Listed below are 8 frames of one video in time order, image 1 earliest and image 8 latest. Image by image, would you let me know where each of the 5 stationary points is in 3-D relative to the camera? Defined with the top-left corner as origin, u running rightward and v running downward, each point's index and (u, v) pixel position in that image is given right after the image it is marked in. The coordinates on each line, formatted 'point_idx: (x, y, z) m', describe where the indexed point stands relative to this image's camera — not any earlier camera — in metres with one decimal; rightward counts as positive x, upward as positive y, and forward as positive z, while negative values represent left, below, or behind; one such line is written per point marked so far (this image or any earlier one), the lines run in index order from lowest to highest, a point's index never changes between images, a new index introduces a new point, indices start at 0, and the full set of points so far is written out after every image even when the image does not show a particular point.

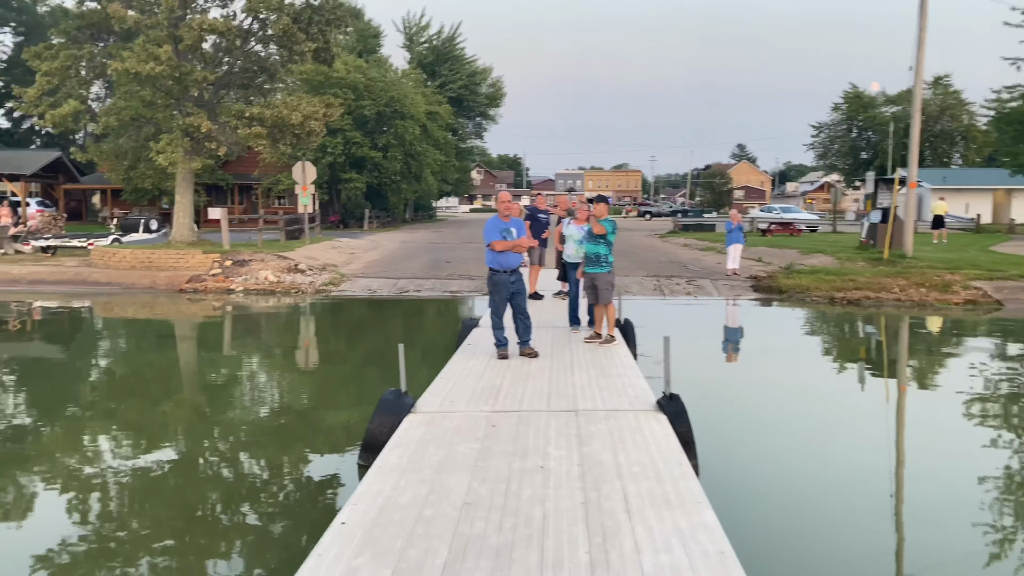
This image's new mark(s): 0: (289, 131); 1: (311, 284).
0: (-4.5, +3.1, +16.7) m
1: (-3.8, +0.1, +15.6) m
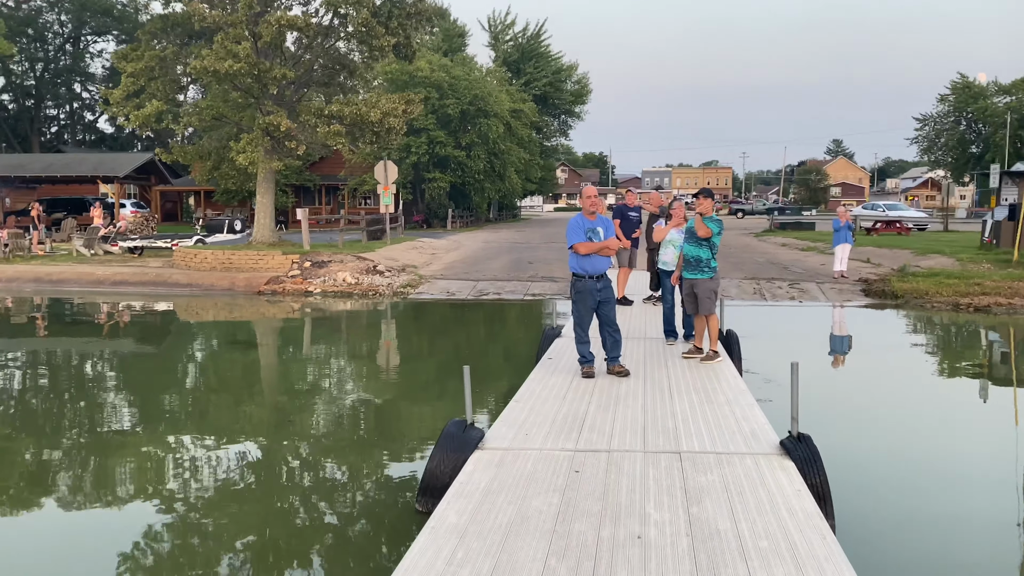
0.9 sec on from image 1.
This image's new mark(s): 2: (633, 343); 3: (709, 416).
0: (-2.8, +3.1, +16.3) m
1: (-2.3, 0.0, +15.1) m
2: (+1.1, -0.5, +7.4) m
3: (+1.1, -0.7, +4.6) m
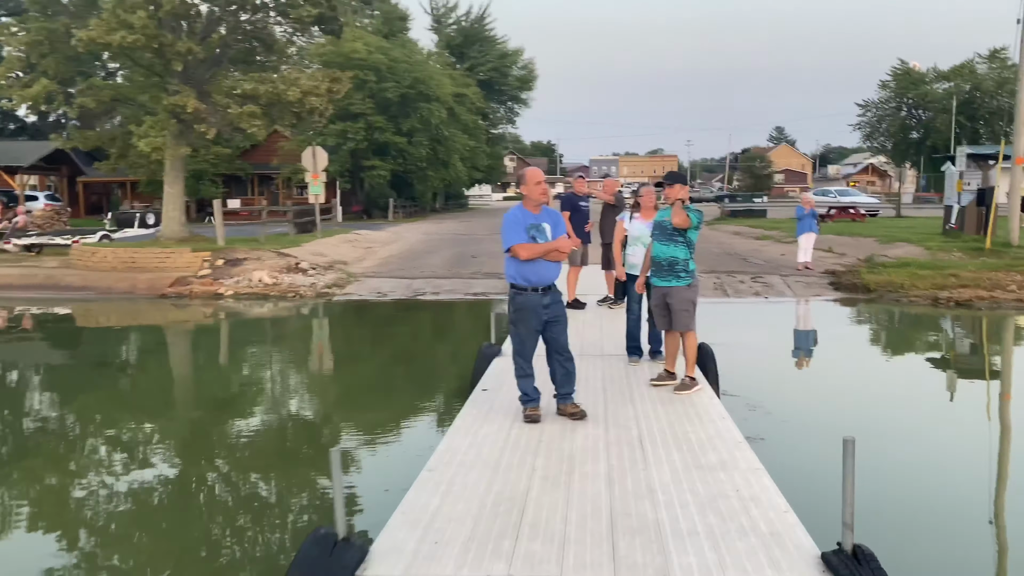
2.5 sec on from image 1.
0: (-3.9, +3.1, +14.6) m
1: (-3.2, 0.0, +13.5) m
2: (+0.5, -0.5, +6.0) m
3: (+0.7, -0.8, +3.2) m
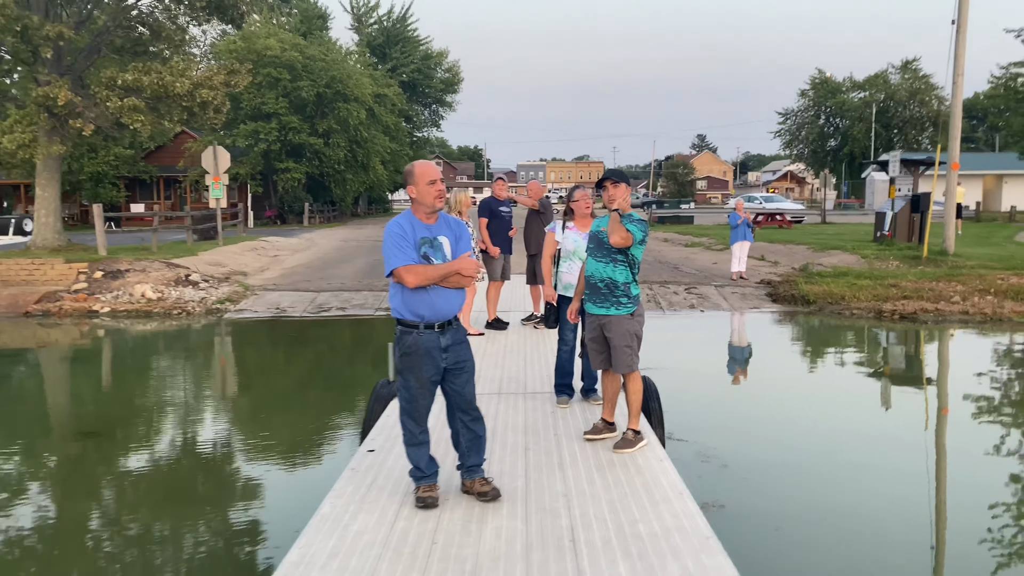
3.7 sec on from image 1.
0: (-5.2, +2.9, +13.1) m
1: (-4.4, -0.2, +12.0) m
2: (0.0, -0.7, +4.9) m
3: (+0.4, -0.9, +2.2) m
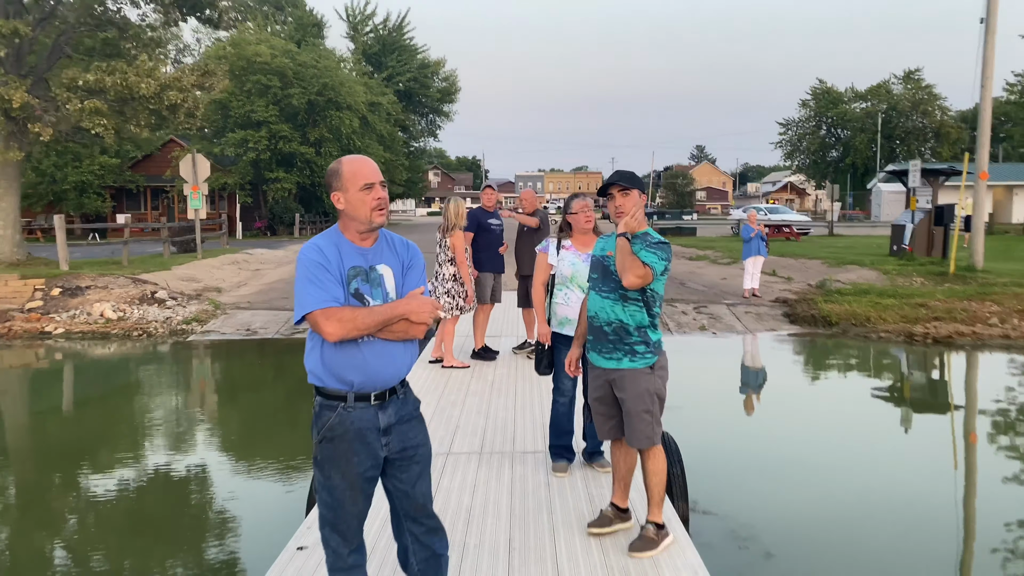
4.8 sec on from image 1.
0: (-5.3, +2.6, +12.1) m
1: (-4.5, -0.4, +11.0) m
2: (-0.1, -0.9, +3.9) m
3: (+0.3, -1.1, +1.1) m
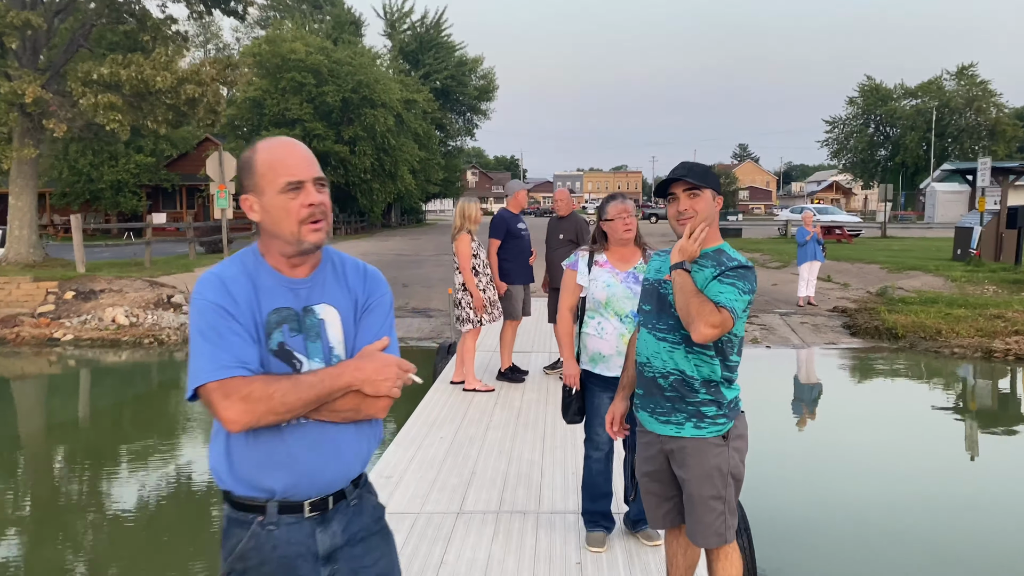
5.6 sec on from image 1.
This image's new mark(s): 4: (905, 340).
0: (-4.8, +2.6, +11.5) m
1: (-4.1, -0.5, +10.4) m
2: (0.0, -0.9, +3.1) m
3: (+0.3, -1.2, +0.3) m
4: (+4.6, -0.6, +9.8) m
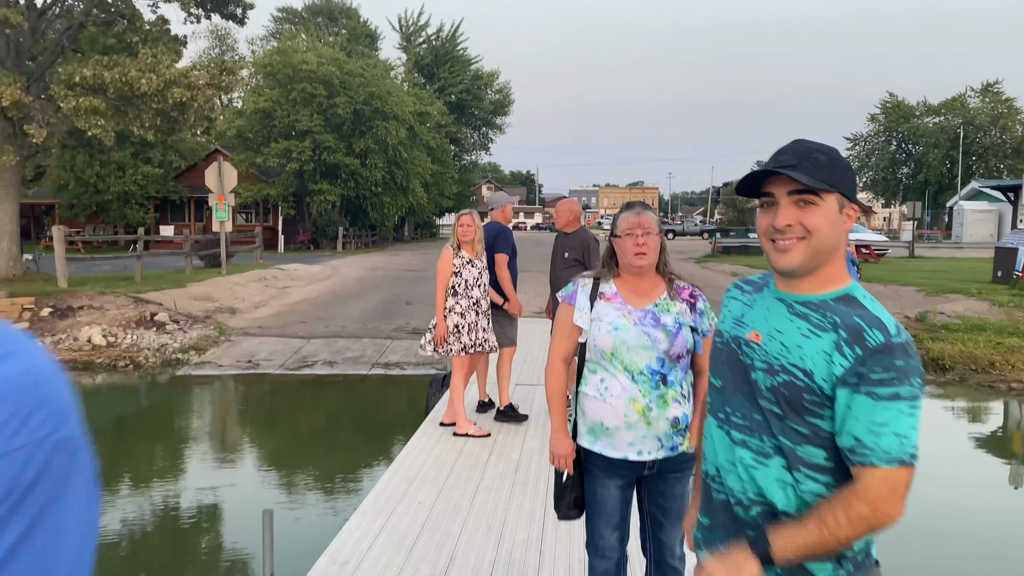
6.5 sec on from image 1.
0: (-4.7, +2.4, +10.8) m
1: (-4.0, -0.7, +9.6) m
2: (-0.1, -1.0, +2.2) m
3: (+0.2, -1.2, -0.5) m
4: (+4.7, -0.9, +8.9) m
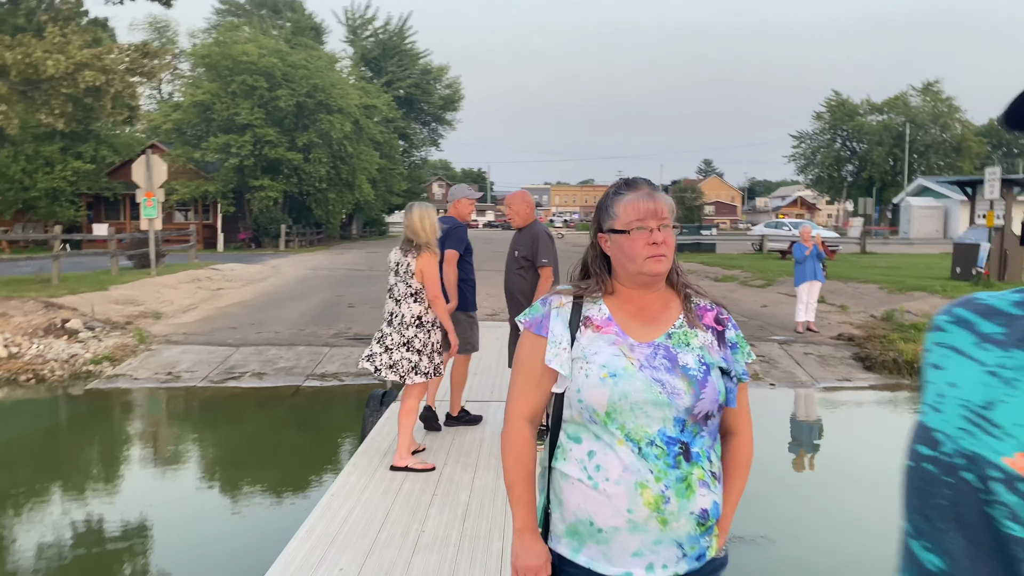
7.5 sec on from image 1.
0: (-5.3, +2.3, +9.8) m
1: (-4.5, -0.7, +8.6) m
2: (-0.2, -1.1, +1.5) m
3: (+0.2, -1.3, -1.2) m
4: (+4.2, -0.9, +8.4) m
